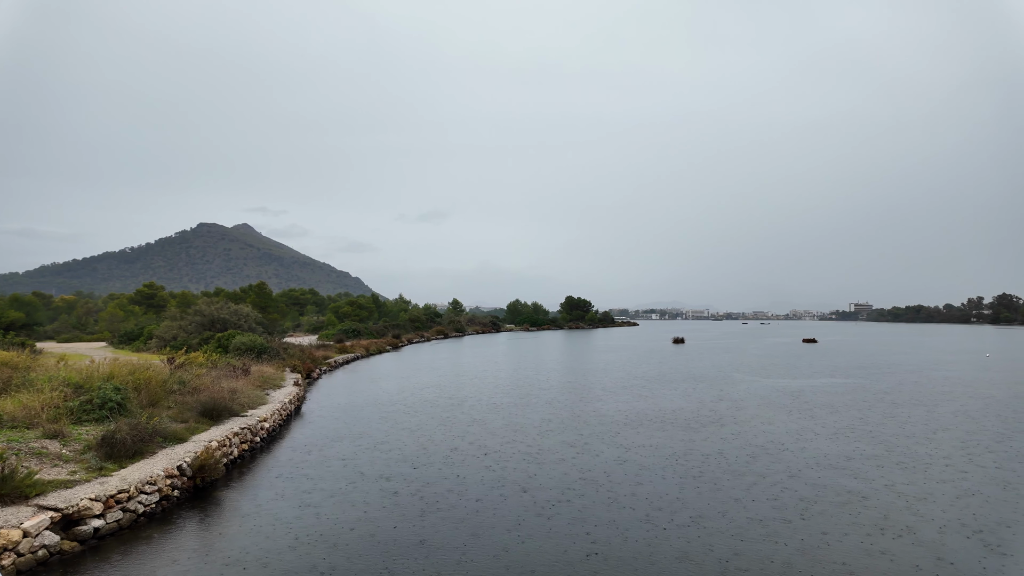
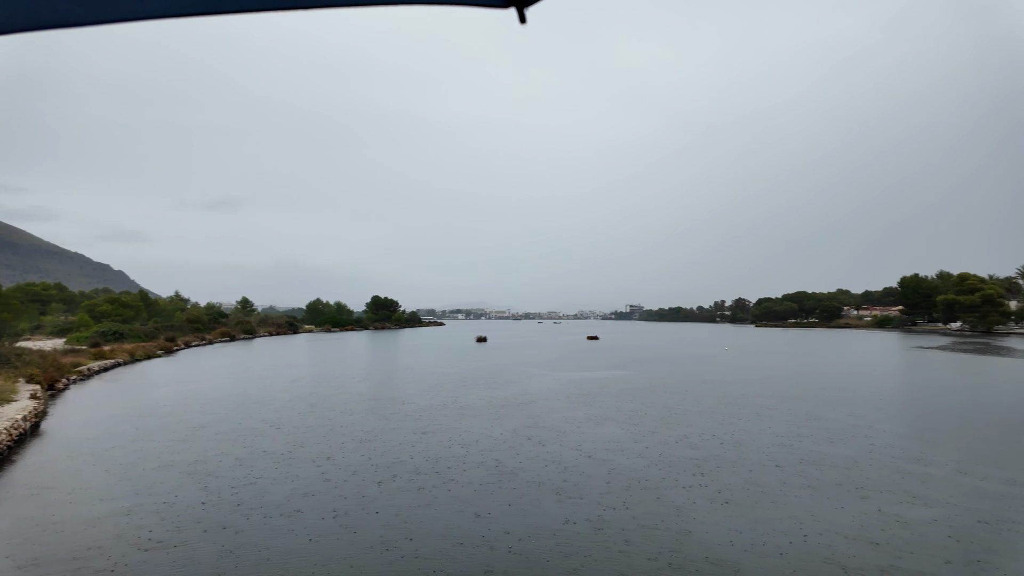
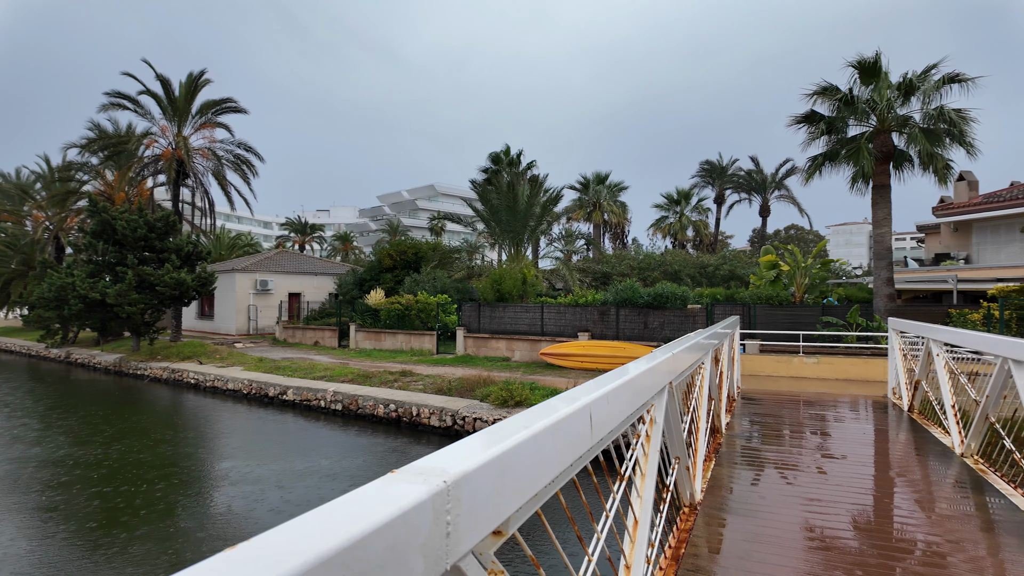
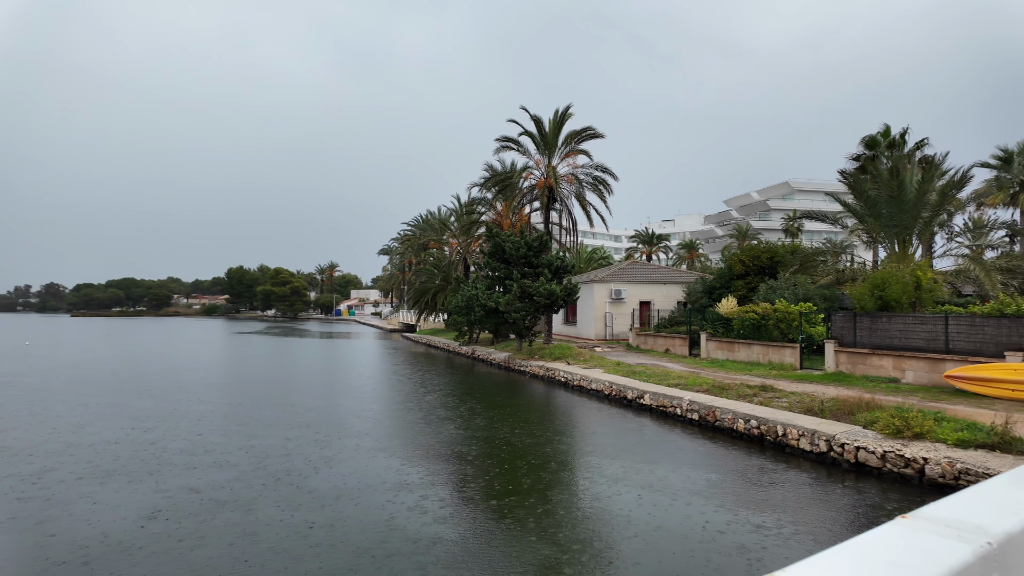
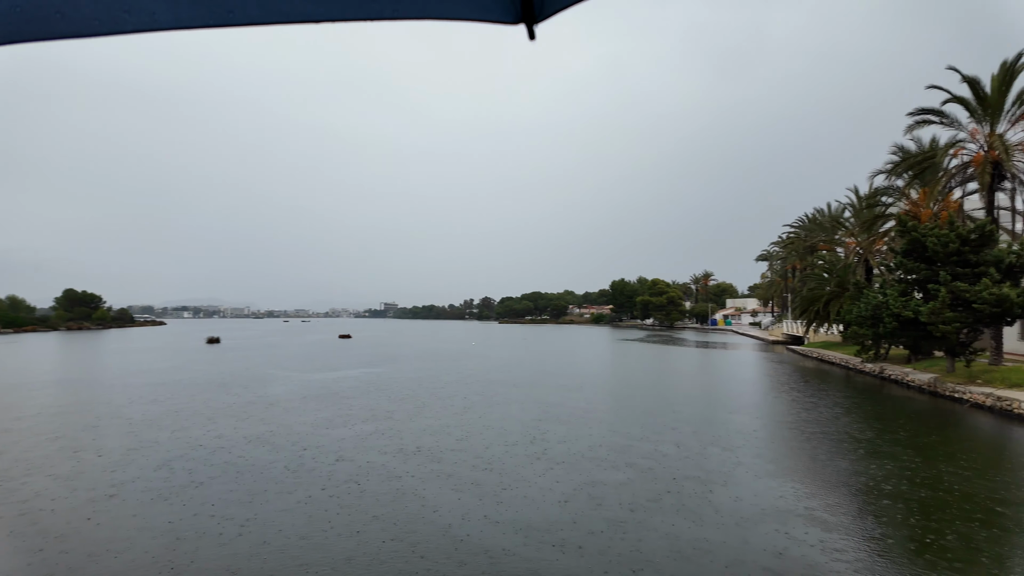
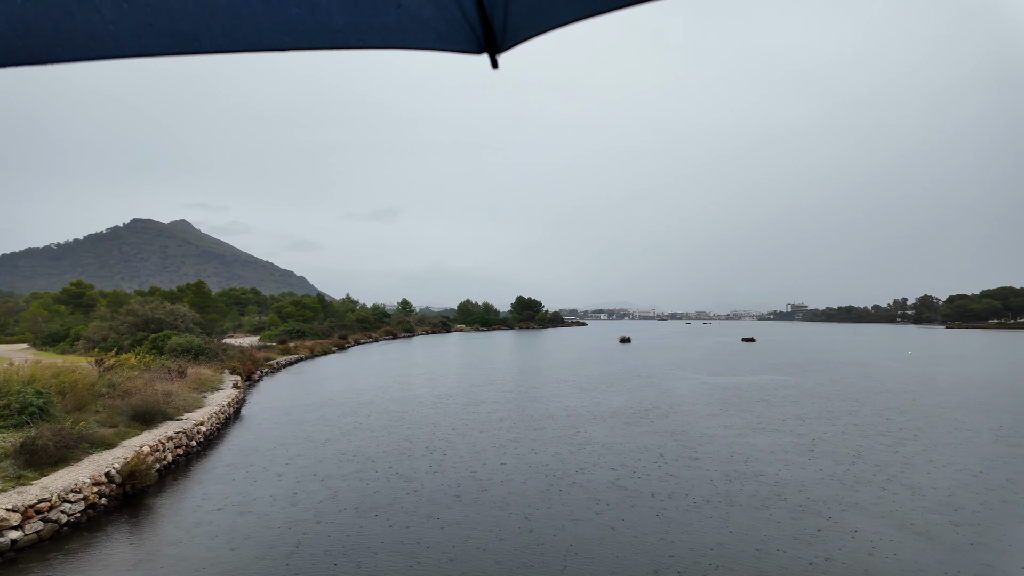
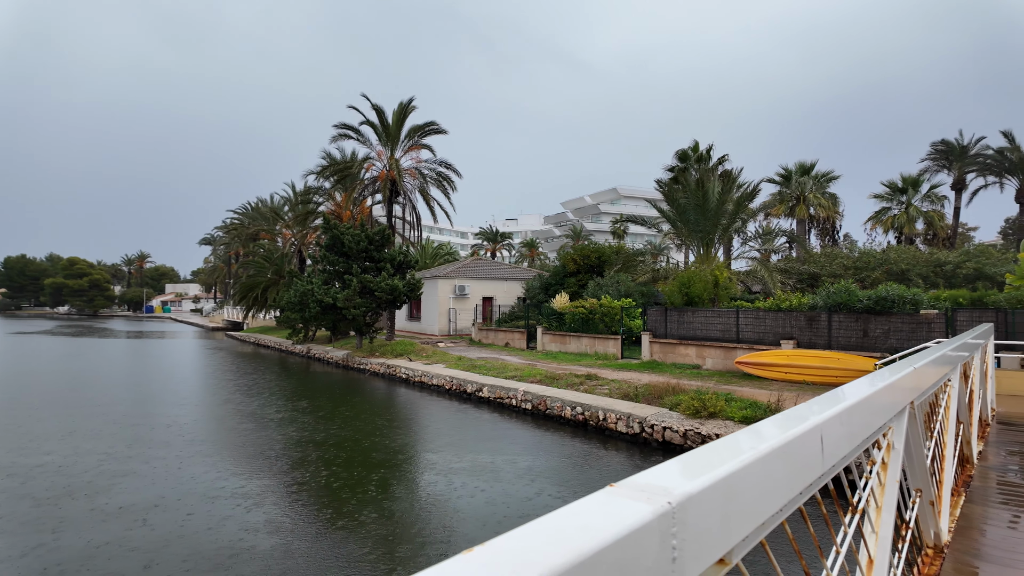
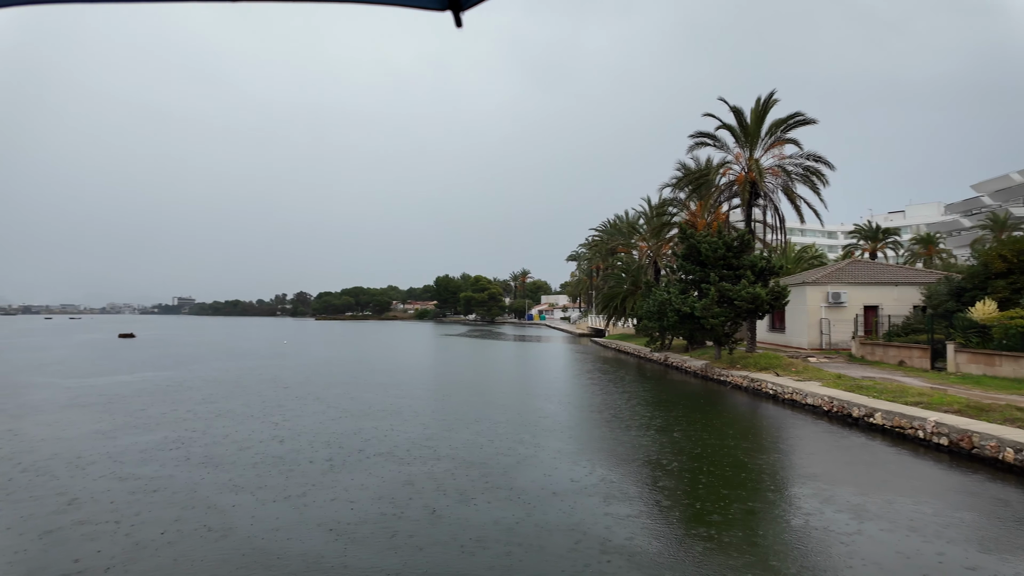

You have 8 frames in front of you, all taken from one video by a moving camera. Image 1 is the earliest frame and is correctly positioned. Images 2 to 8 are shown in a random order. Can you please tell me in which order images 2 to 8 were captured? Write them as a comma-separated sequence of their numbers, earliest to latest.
6, 2, 5, 8, 4, 7, 3
